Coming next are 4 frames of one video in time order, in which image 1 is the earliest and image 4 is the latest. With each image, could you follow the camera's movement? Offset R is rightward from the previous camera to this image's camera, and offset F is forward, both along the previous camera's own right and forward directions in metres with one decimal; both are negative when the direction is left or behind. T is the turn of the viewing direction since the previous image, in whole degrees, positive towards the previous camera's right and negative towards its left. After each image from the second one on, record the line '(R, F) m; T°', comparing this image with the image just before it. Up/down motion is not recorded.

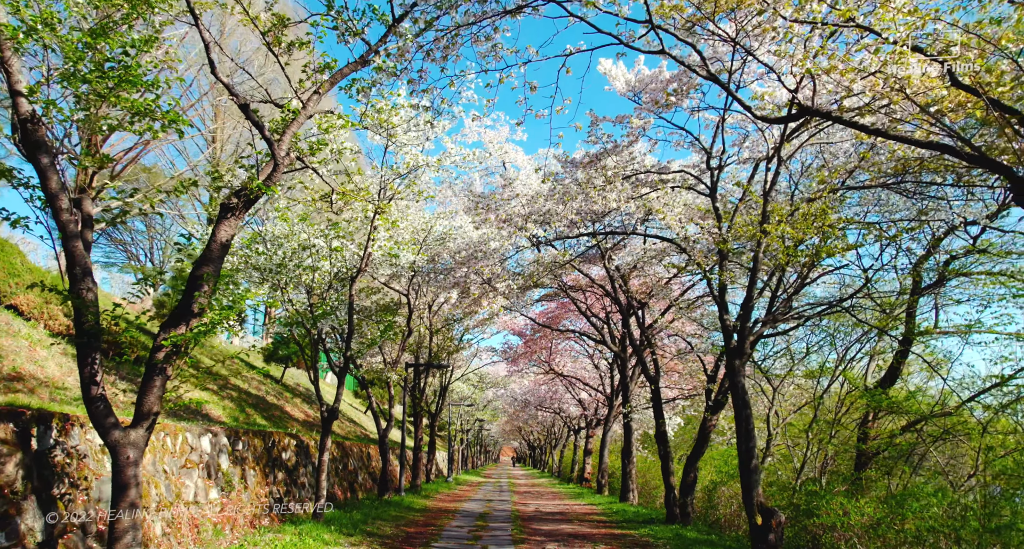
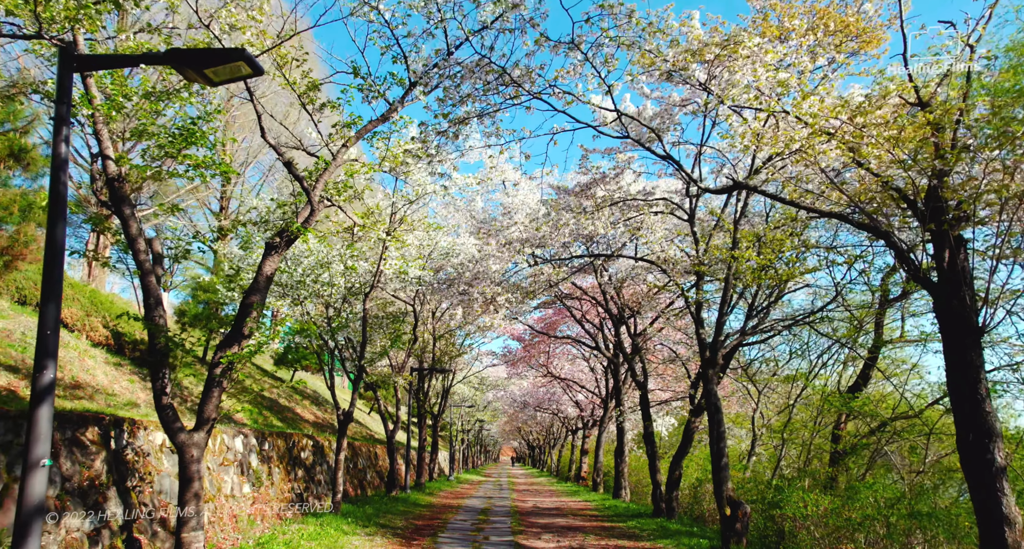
(0.0, -1.4) m; 0°
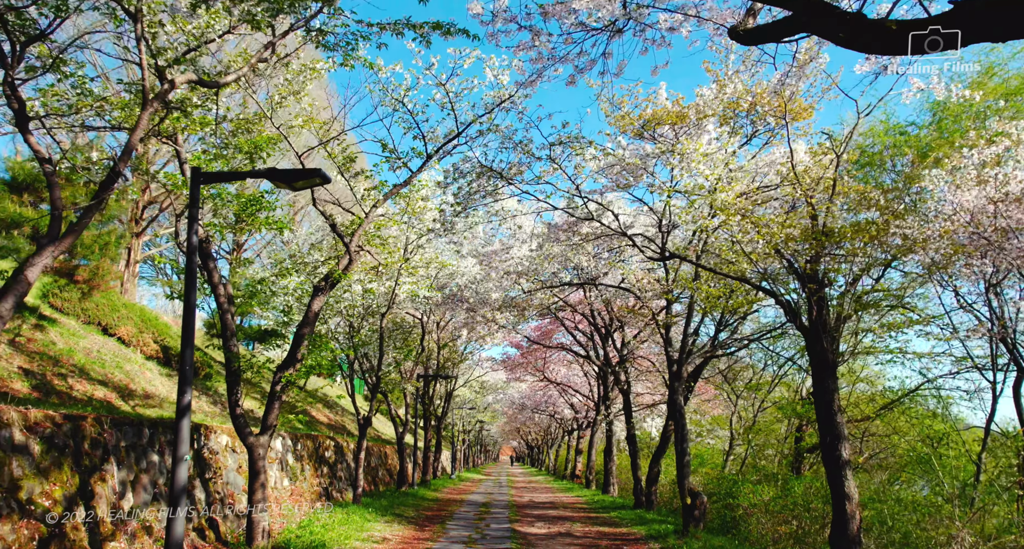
(0.0, -2.3) m; 0°
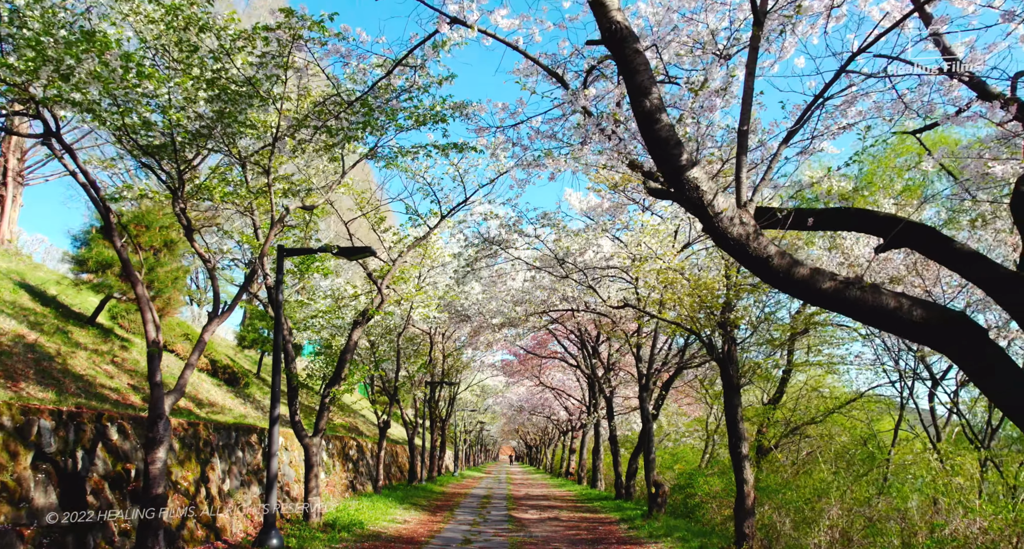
(+0.1, -3.1) m; 0°
